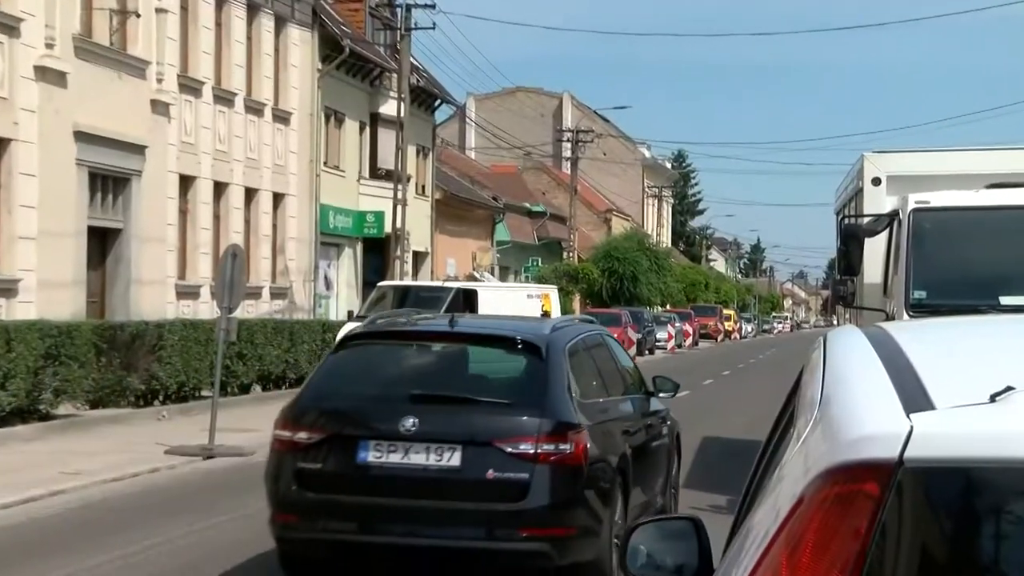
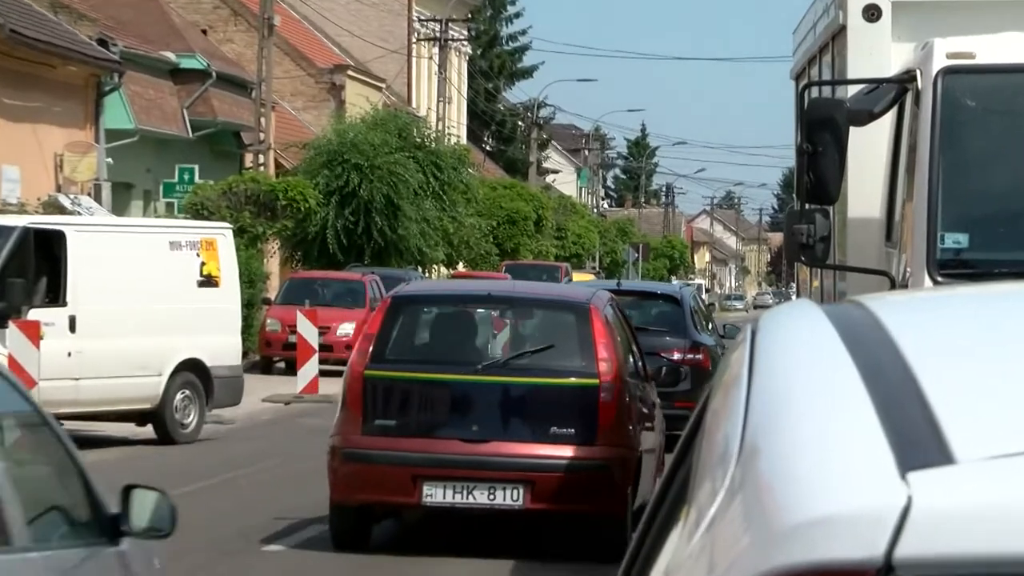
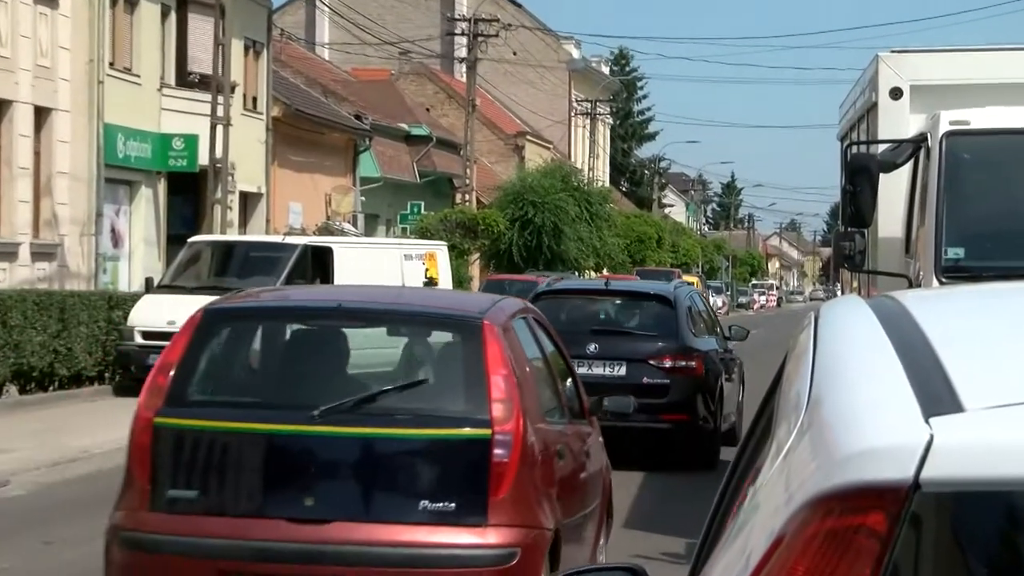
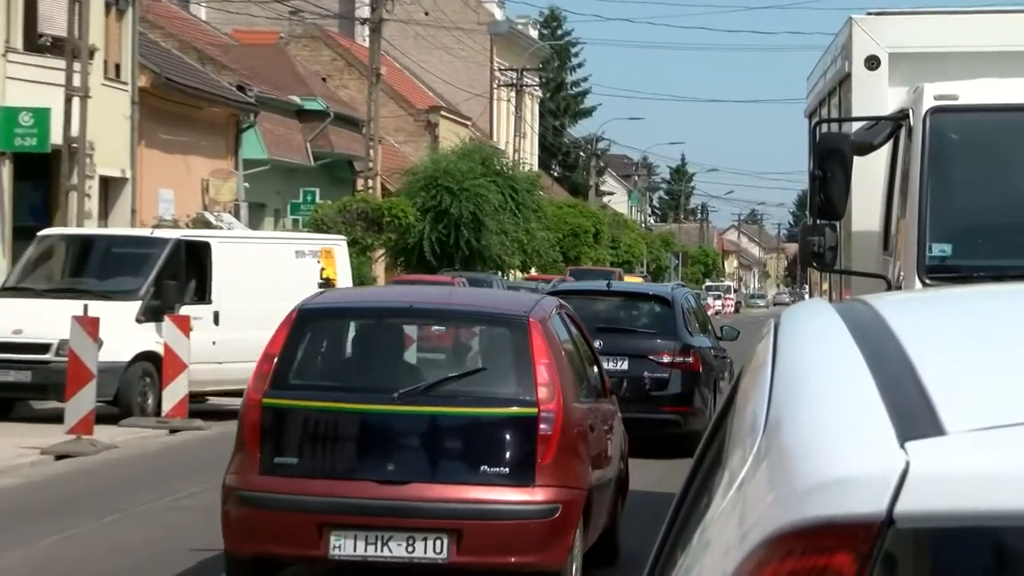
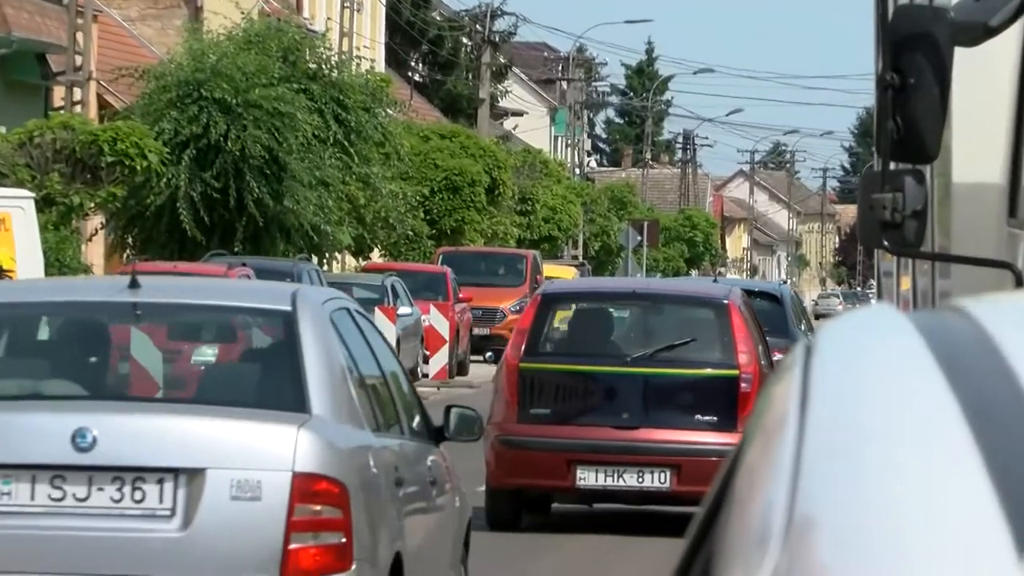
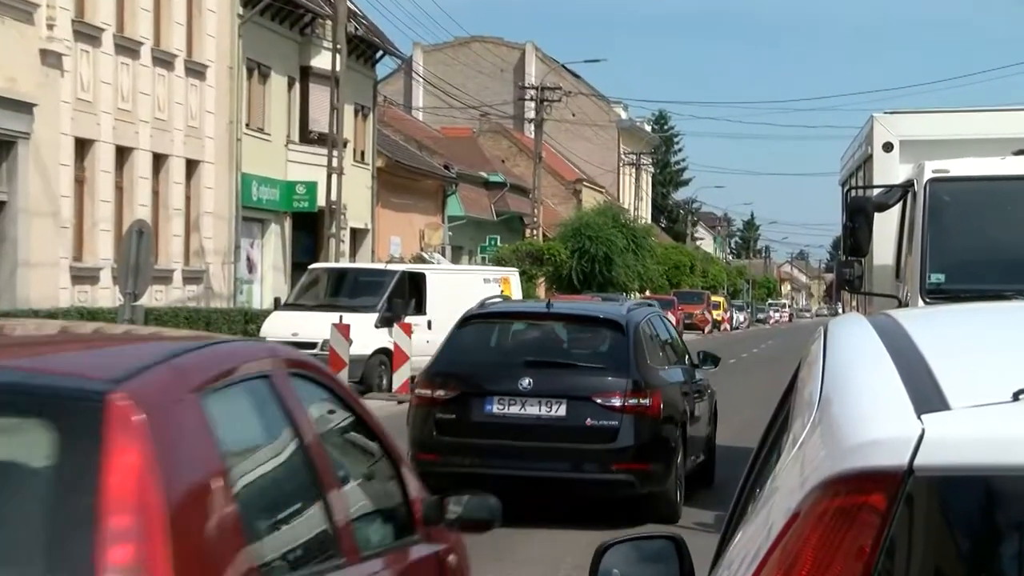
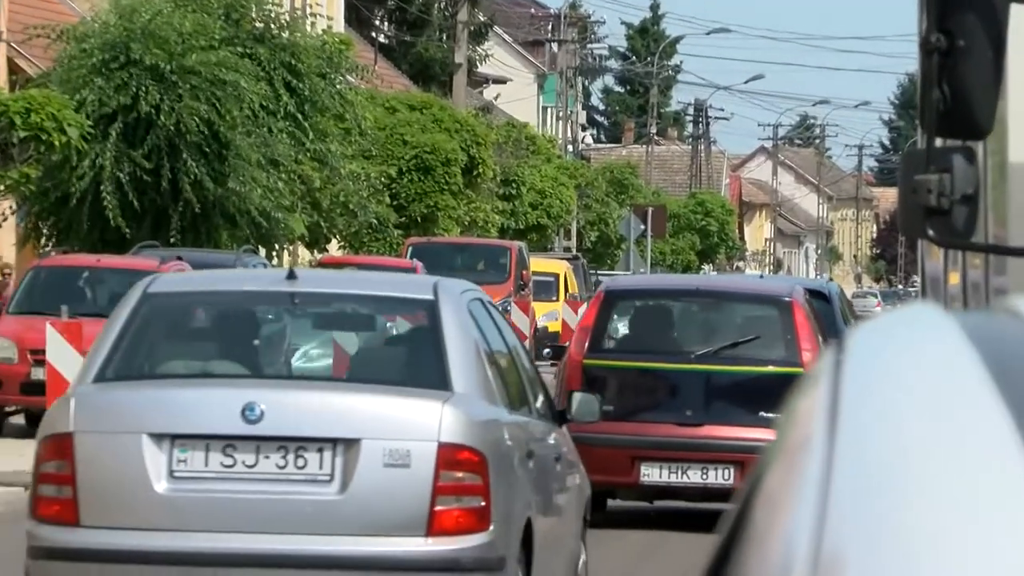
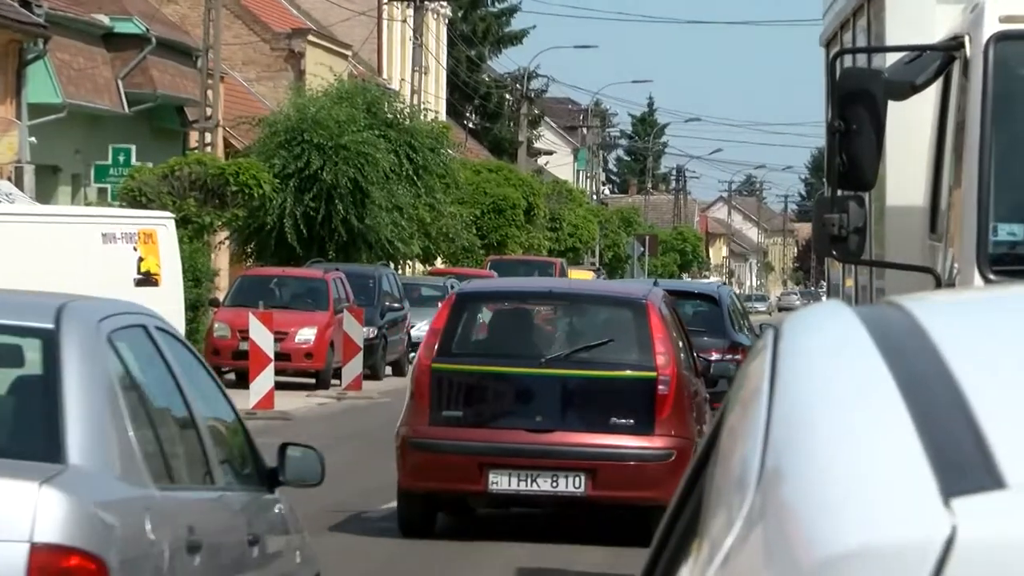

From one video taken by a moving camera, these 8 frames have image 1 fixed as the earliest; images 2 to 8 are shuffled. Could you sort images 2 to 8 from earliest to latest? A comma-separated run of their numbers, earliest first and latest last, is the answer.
6, 3, 4, 2, 8, 5, 7
